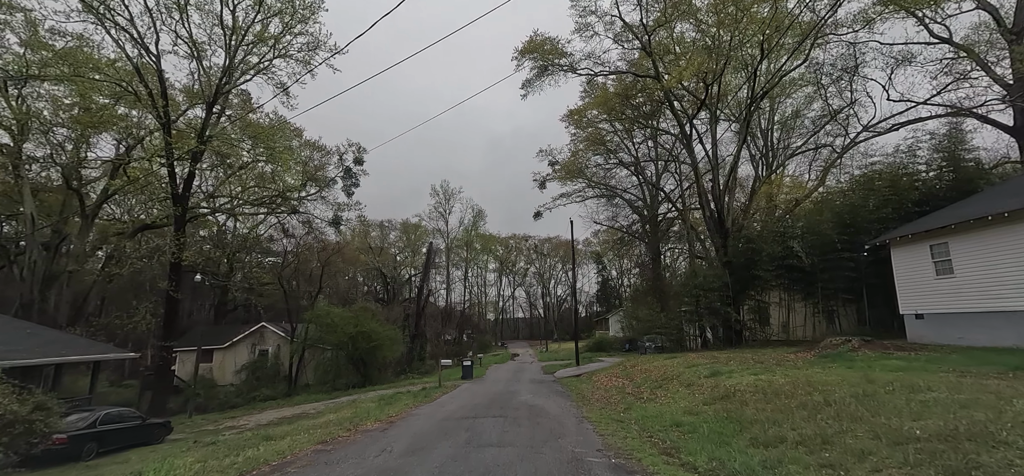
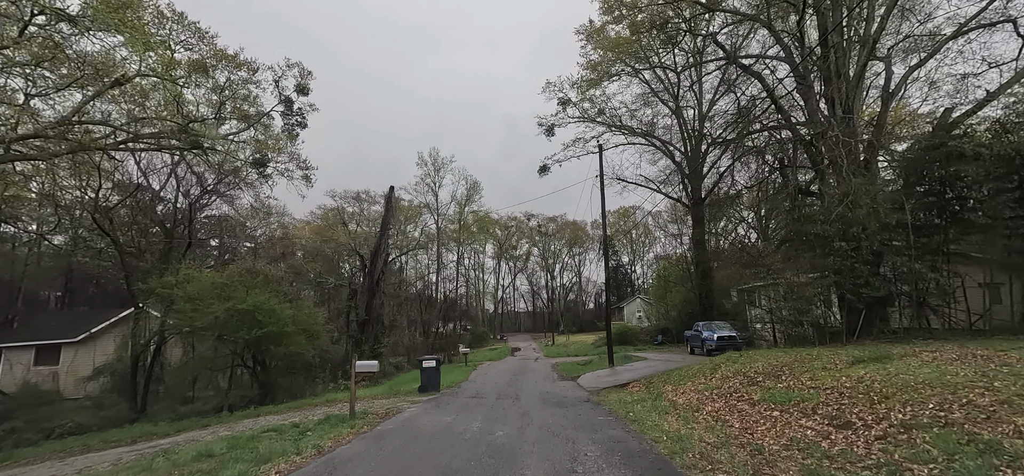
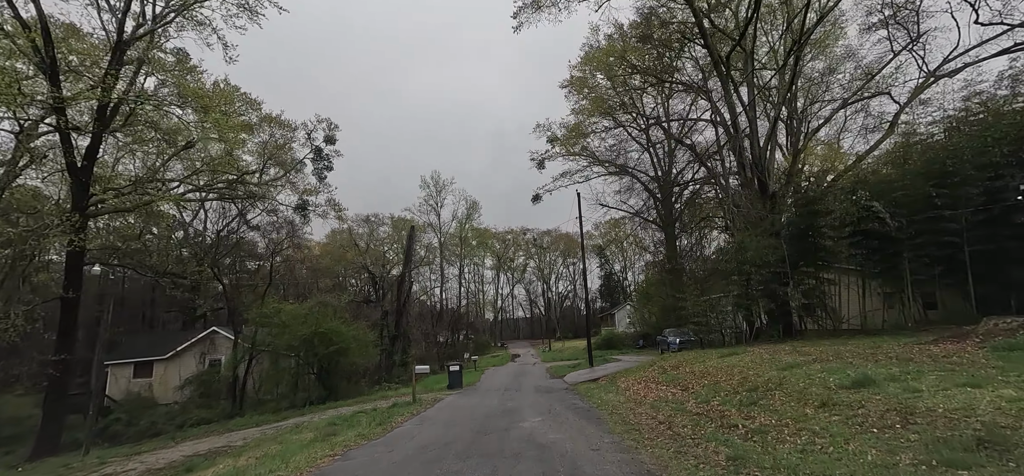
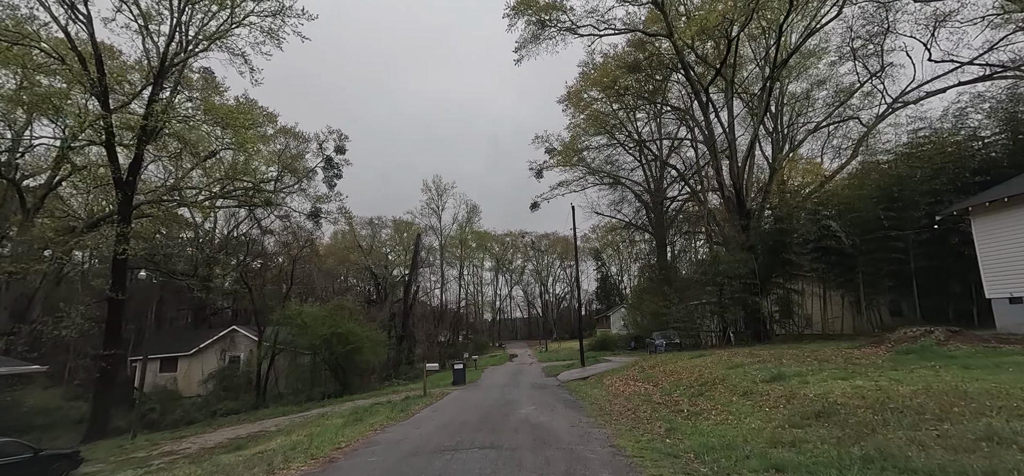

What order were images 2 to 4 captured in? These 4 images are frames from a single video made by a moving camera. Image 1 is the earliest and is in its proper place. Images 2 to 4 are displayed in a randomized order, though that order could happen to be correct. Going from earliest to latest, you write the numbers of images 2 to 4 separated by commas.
4, 3, 2
